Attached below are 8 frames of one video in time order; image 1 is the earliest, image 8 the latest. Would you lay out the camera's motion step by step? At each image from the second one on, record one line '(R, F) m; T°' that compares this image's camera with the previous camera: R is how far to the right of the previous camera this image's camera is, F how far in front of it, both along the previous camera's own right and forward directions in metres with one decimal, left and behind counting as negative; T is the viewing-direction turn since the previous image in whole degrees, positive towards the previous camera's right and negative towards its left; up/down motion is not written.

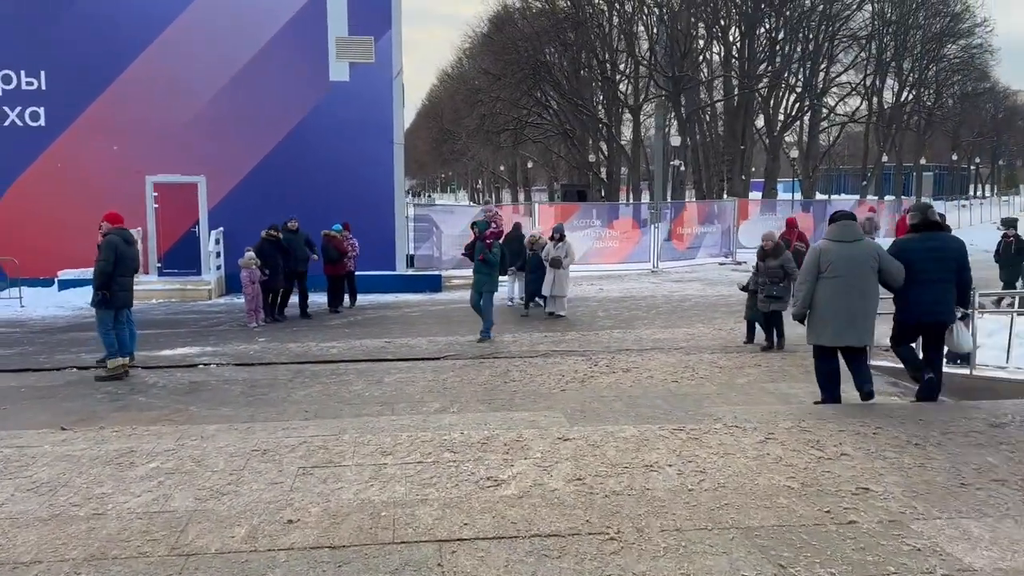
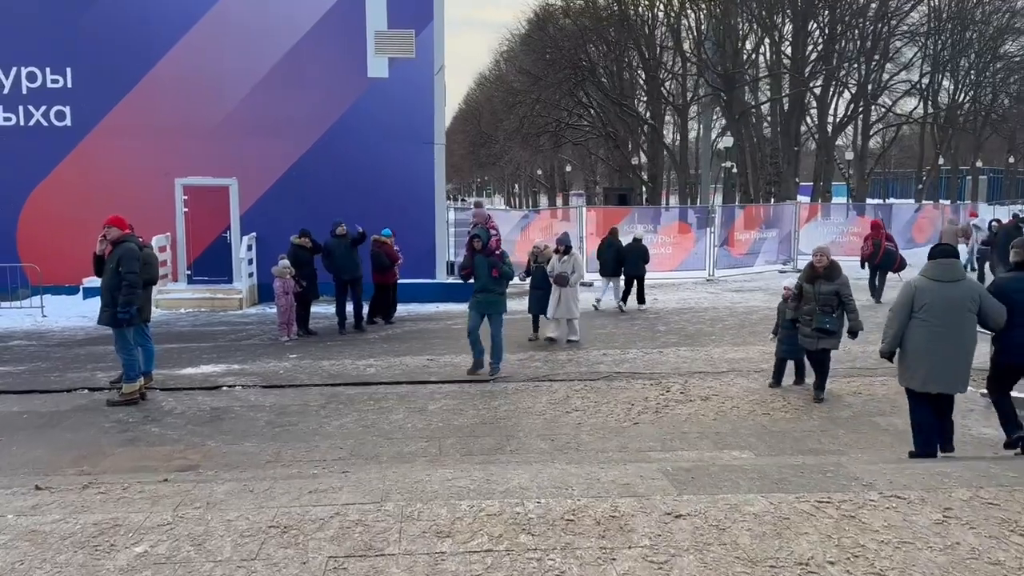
(-0.3, +1.1) m; -2°
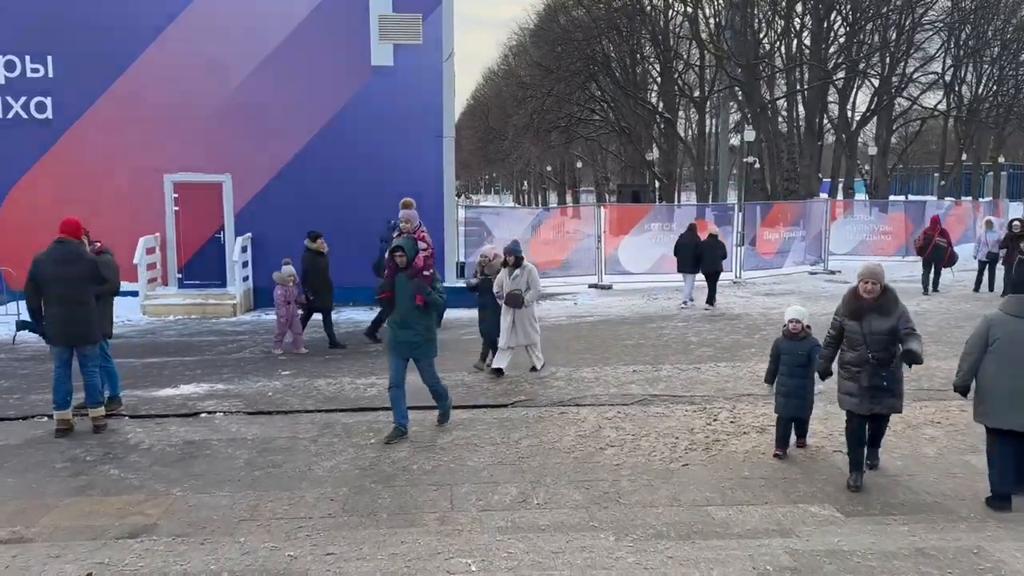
(-0.1, +1.2) m; -1°
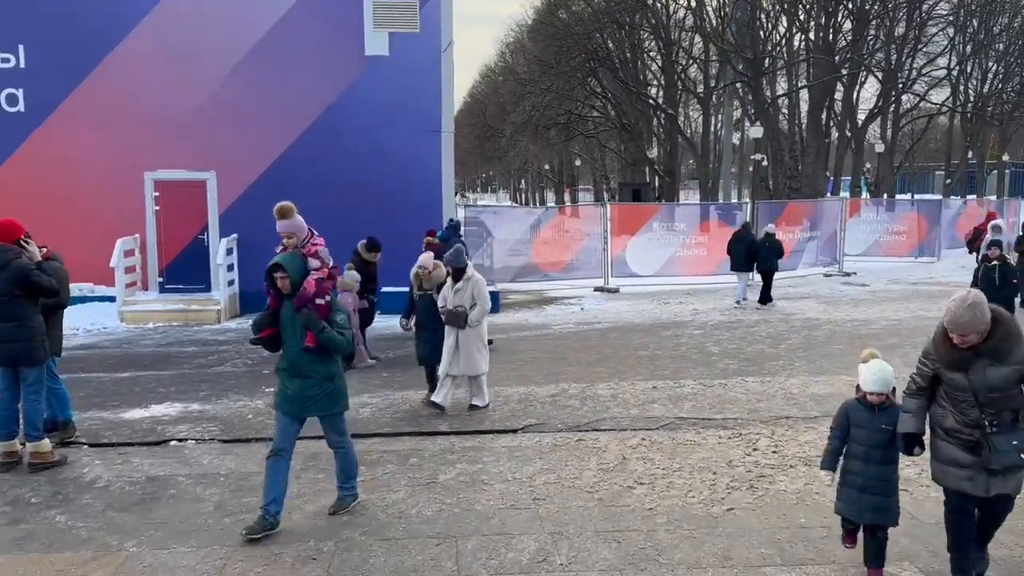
(-0.1, +0.9) m; 0°
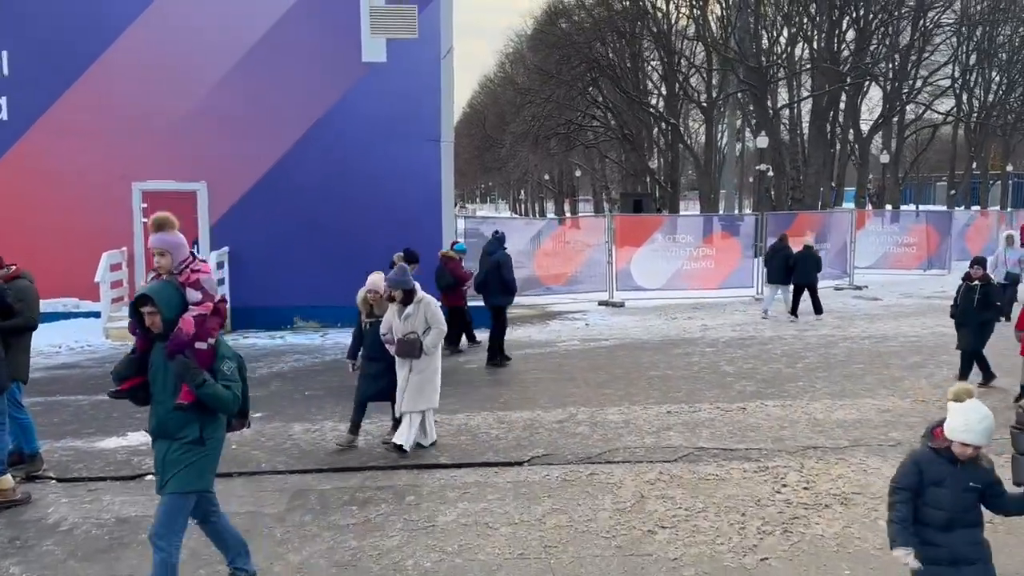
(-0.1, +0.5) m; 0°
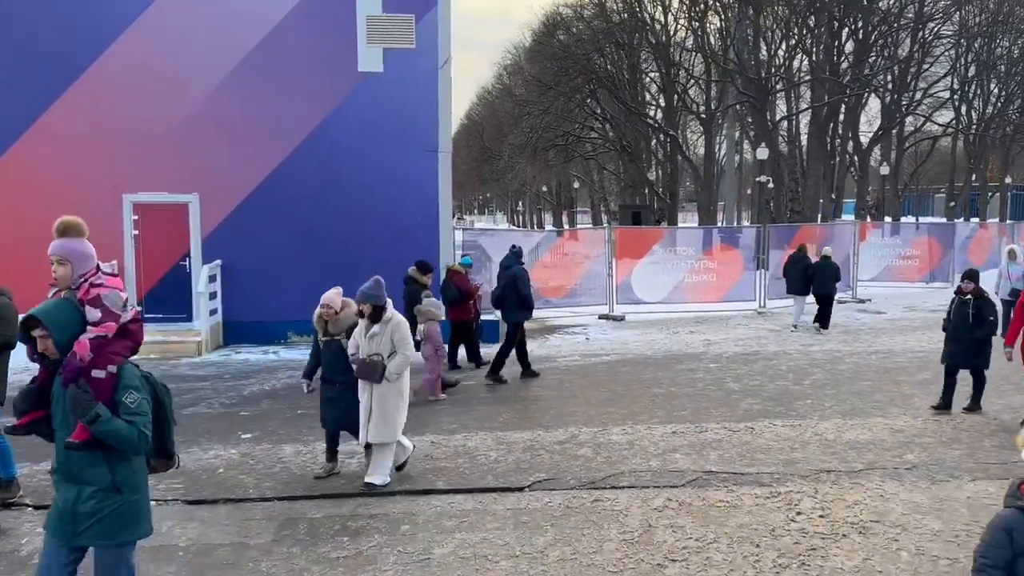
(0.0, +0.3) m; 0°
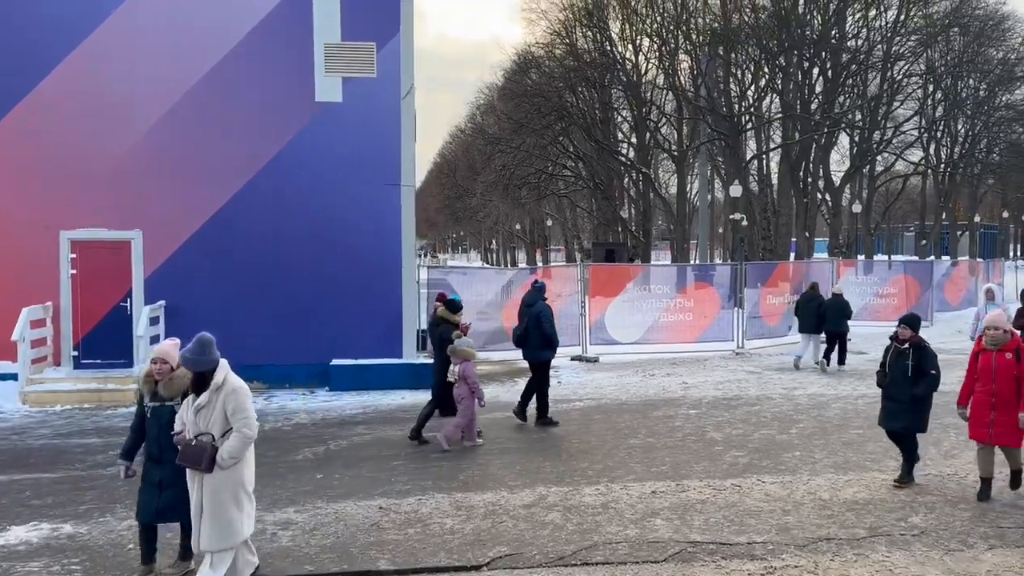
(+0.1, +0.8) m; +2°
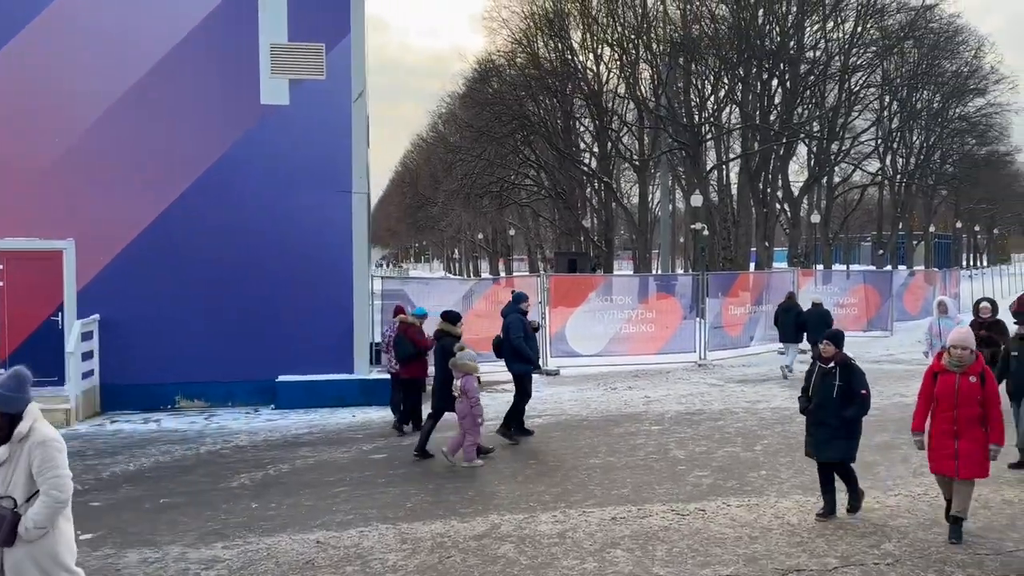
(+0.1, +0.4) m; +3°
